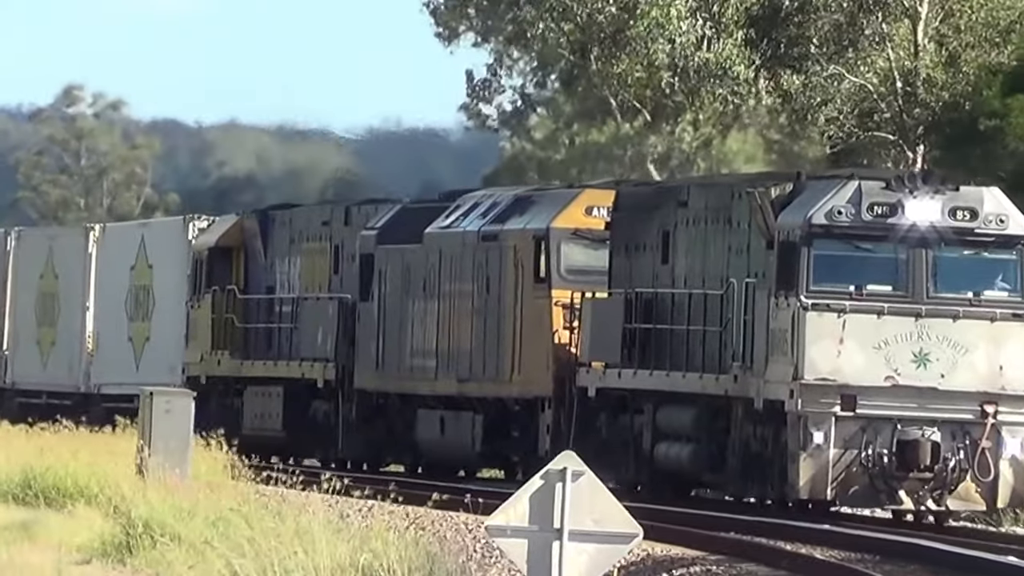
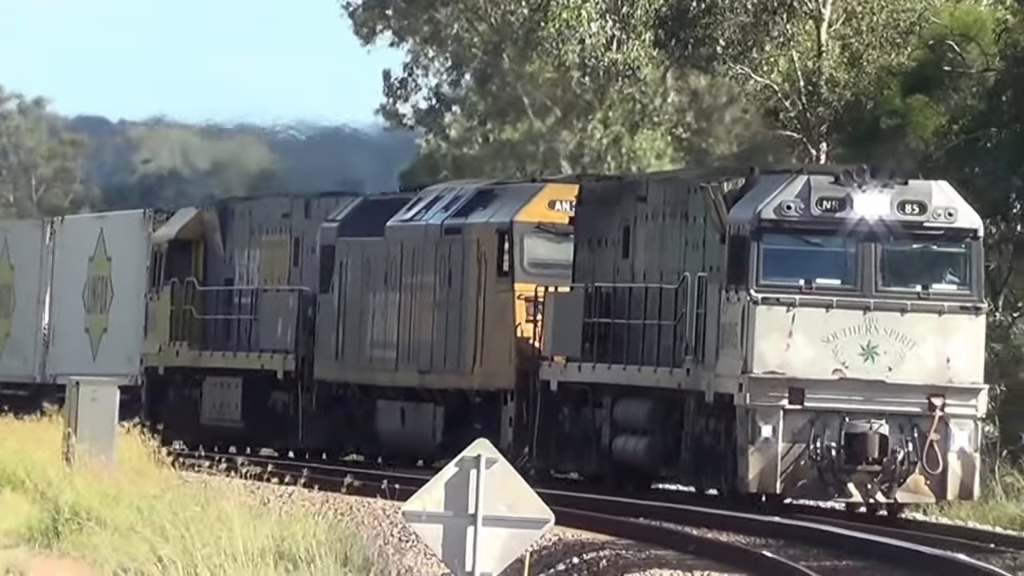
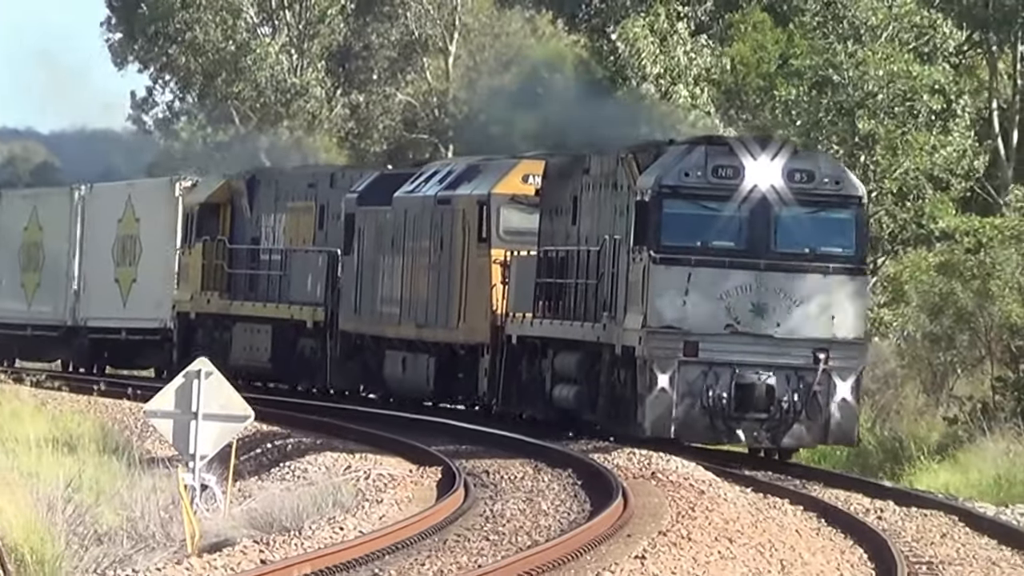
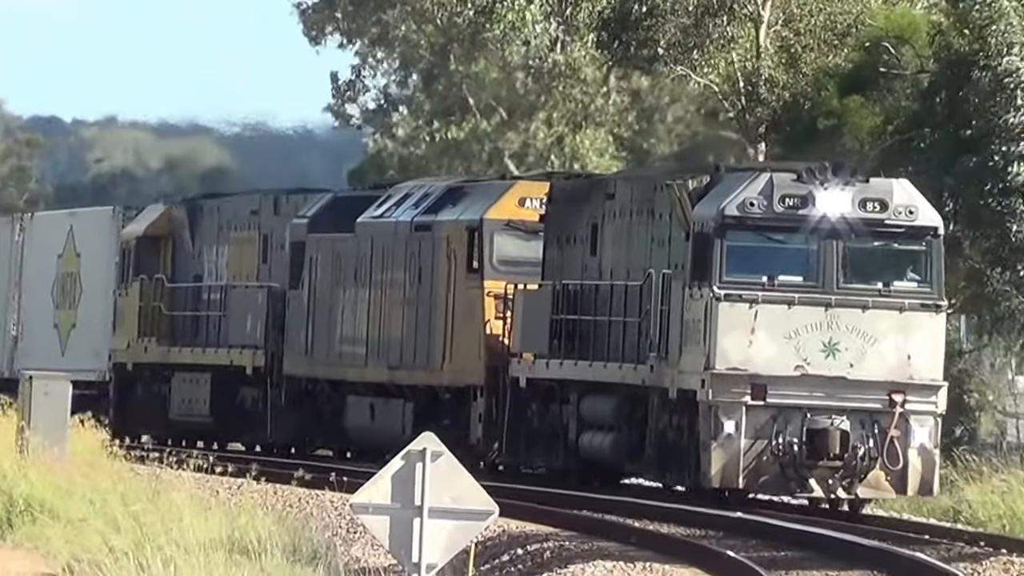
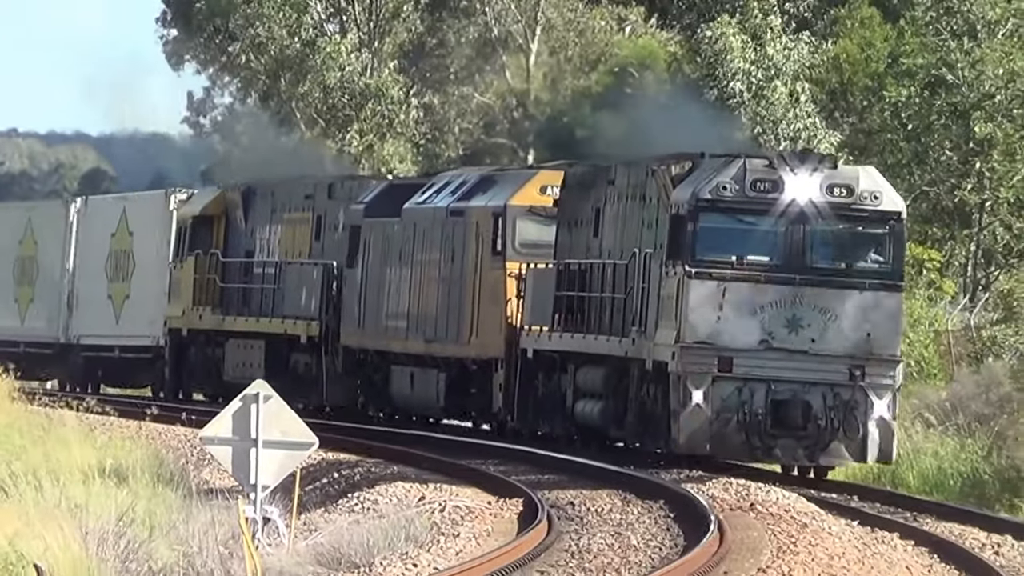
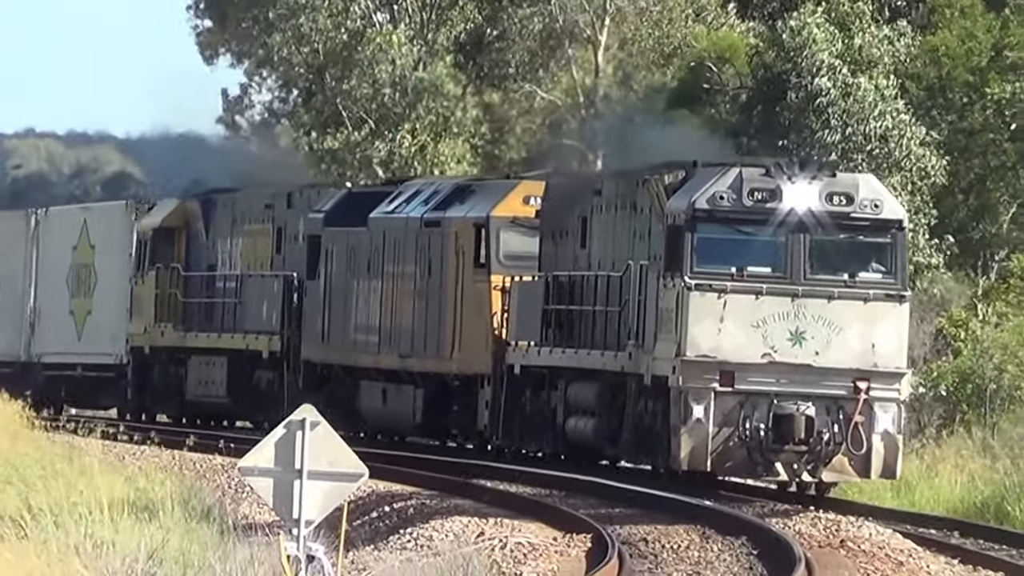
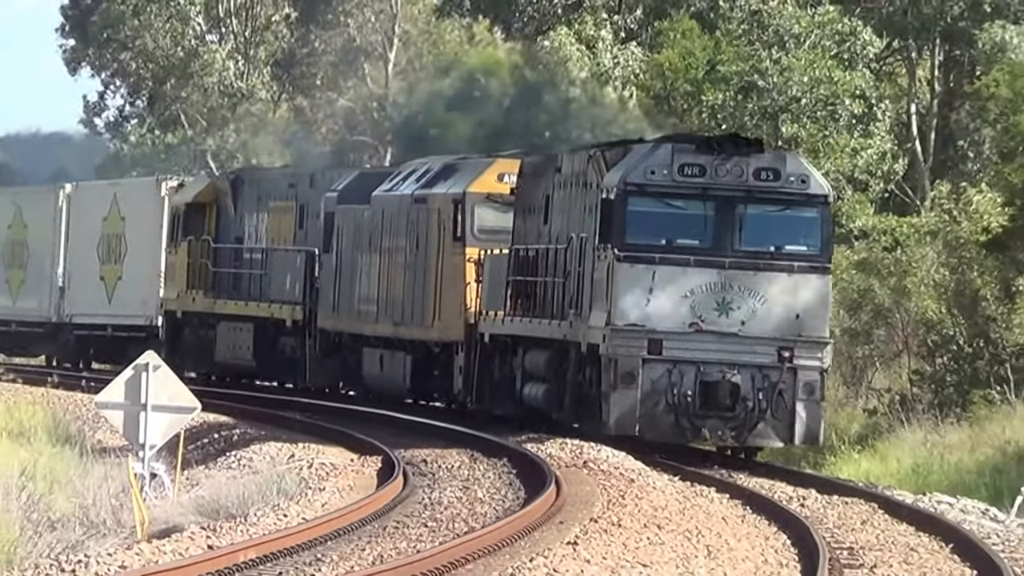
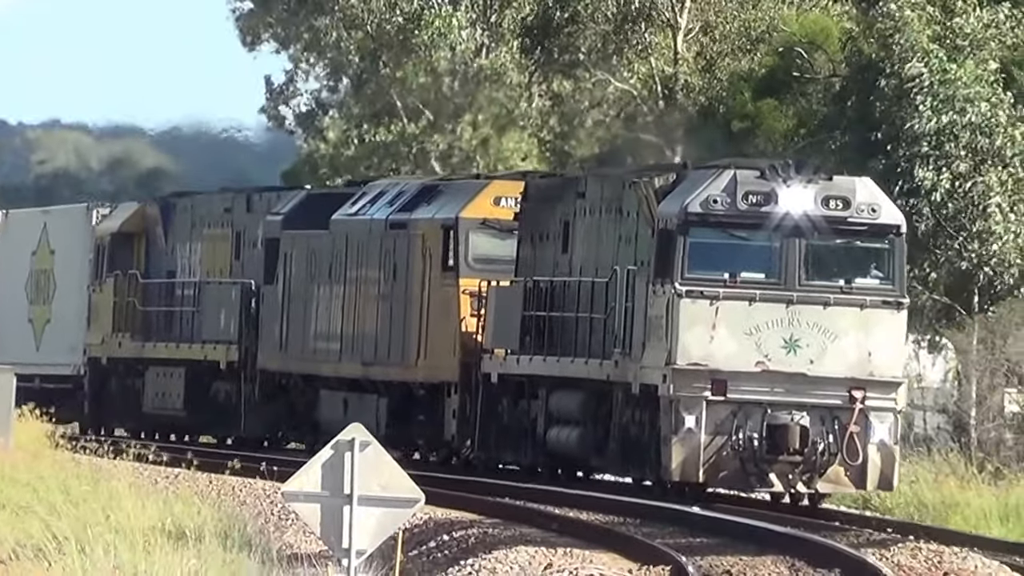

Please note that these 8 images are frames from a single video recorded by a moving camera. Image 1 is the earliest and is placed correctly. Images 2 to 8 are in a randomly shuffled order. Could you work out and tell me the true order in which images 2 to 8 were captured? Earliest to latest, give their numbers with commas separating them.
2, 4, 8, 6, 5, 3, 7
